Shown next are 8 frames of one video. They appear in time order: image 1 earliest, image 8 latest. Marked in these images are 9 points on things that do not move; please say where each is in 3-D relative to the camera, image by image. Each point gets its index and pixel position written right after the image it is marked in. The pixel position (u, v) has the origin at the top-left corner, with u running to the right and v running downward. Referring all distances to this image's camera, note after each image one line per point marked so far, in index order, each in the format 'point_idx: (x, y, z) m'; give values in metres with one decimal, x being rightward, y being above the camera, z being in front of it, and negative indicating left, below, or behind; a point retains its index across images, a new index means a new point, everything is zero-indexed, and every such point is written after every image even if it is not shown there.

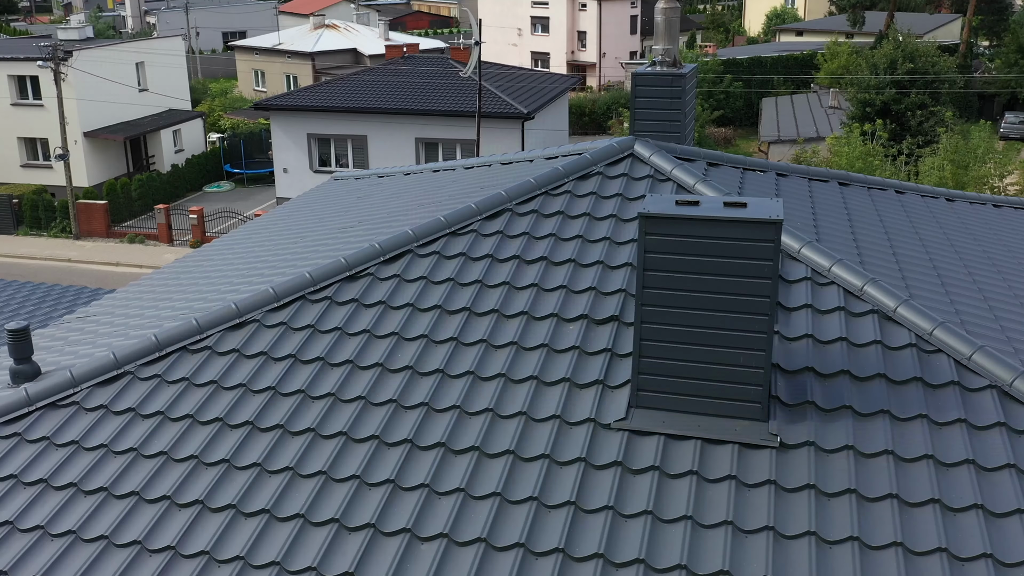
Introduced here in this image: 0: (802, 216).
0: (+2.9, +0.7, +9.6) m
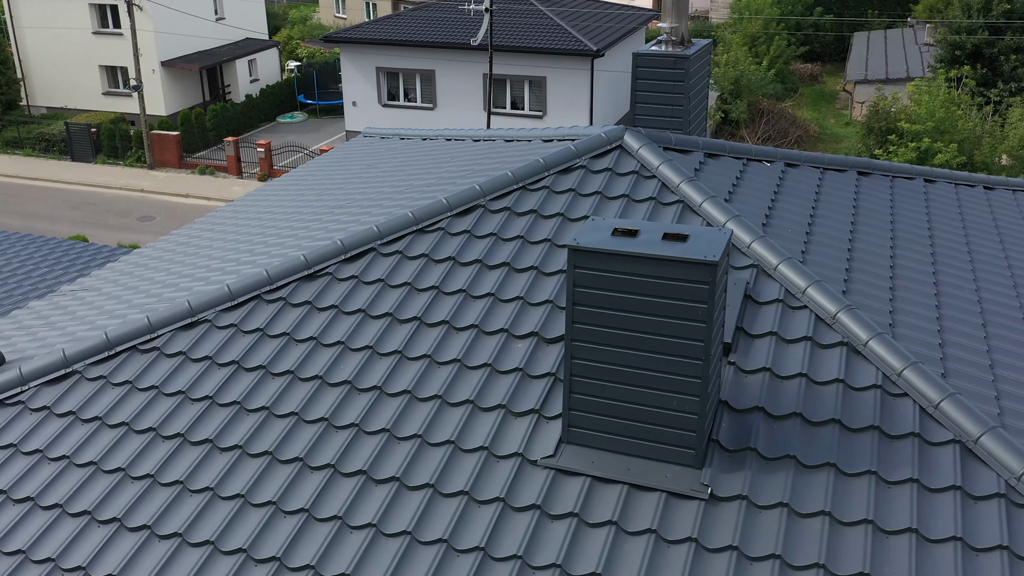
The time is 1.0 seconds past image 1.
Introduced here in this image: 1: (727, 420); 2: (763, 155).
0: (+2.6, +0.6, +8.9) m
1: (+1.5, -0.9, +6.8) m
2: (+2.7, +1.4, +10.3) m
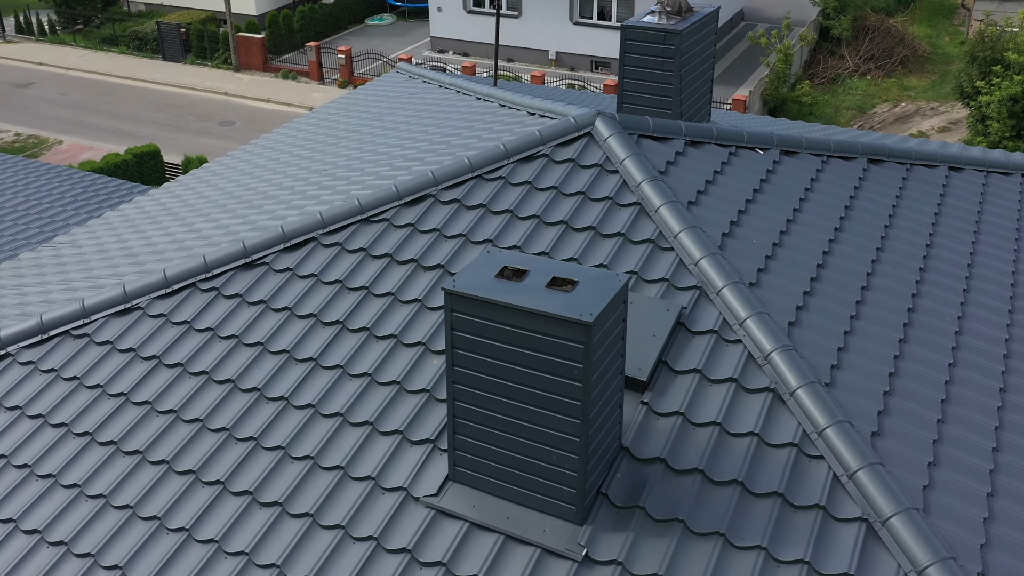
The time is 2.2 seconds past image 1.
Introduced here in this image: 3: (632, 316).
0: (+2.2, +0.5, +8.2) m
1: (+0.7, -1.2, +6.3) m
2: (+2.5, +1.4, +9.4) m
3: (+0.9, -0.2, +7.1) m
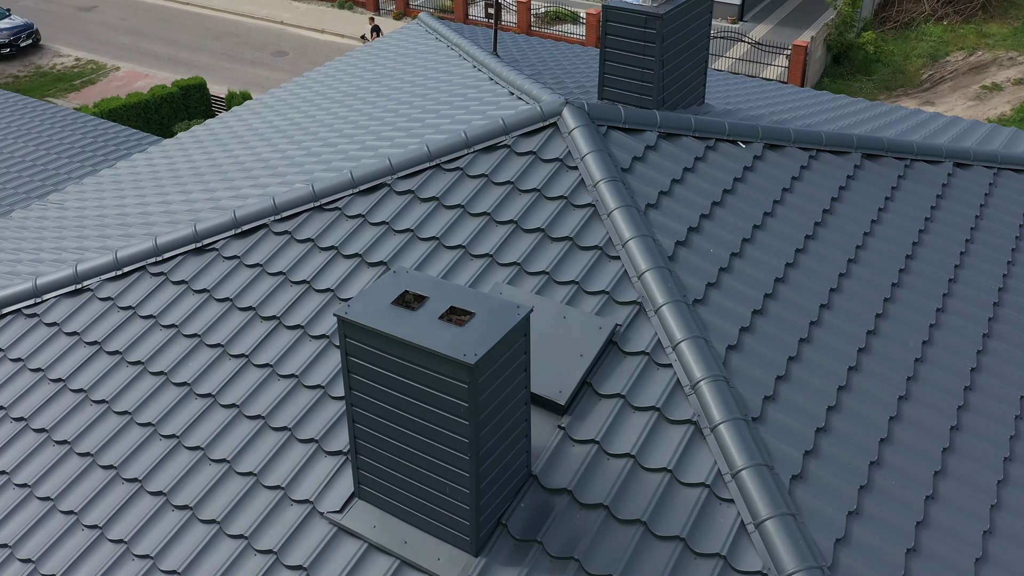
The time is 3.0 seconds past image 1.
0: (+1.7, +0.4, +7.8) m
1: (+0.1, -1.4, +6.2) m
2: (+2.2, +1.4, +8.9) m
3: (+0.4, -0.3, +6.8) m
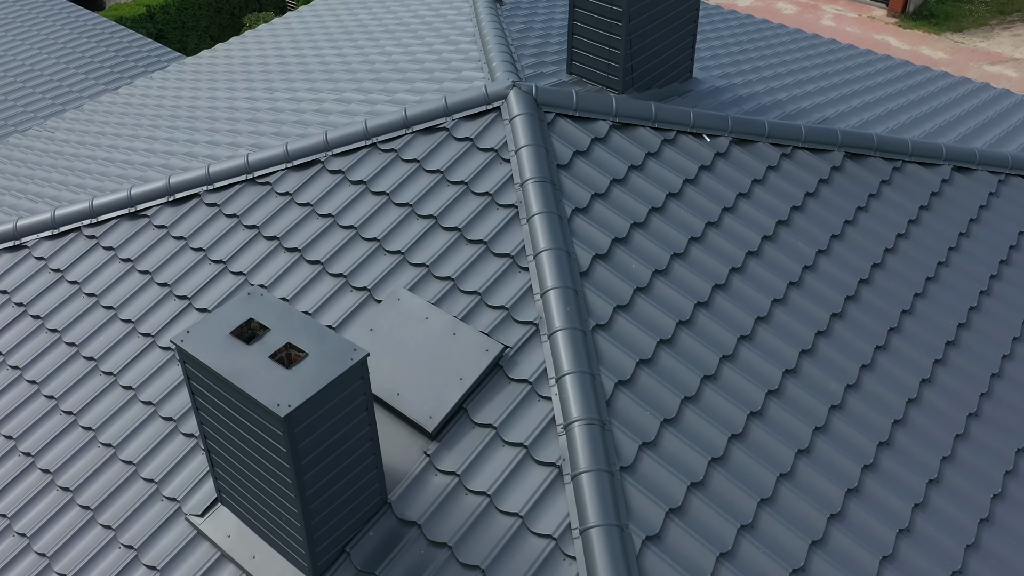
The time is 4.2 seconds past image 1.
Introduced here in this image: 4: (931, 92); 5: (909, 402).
0: (+1.1, +0.3, +7.3) m
1: (-0.8, -1.5, +6.1) m
2: (+1.7, +1.4, +8.3) m
3: (-0.4, -0.4, +6.6) m
4: (+4.7, +2.2, +10.7) m
5: (+2.9, -0.8, +7.0) m
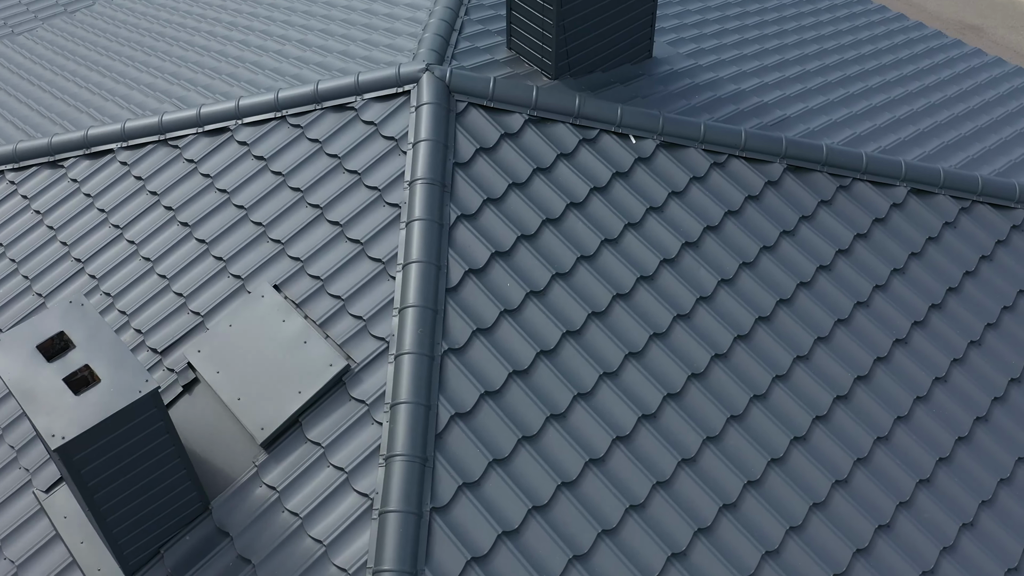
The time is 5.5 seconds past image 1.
0: (+0.2, +0.1, +7.0) m
1: (-2.0, -1.6, +6.2) m
2: (+1.0, +1.3, +7.7) m
3: (-1.5, -0.5, +6.5) m
4: (+4.3, +2.1, +9.7) m
5: (+1.8, -1.2, +6.6) m
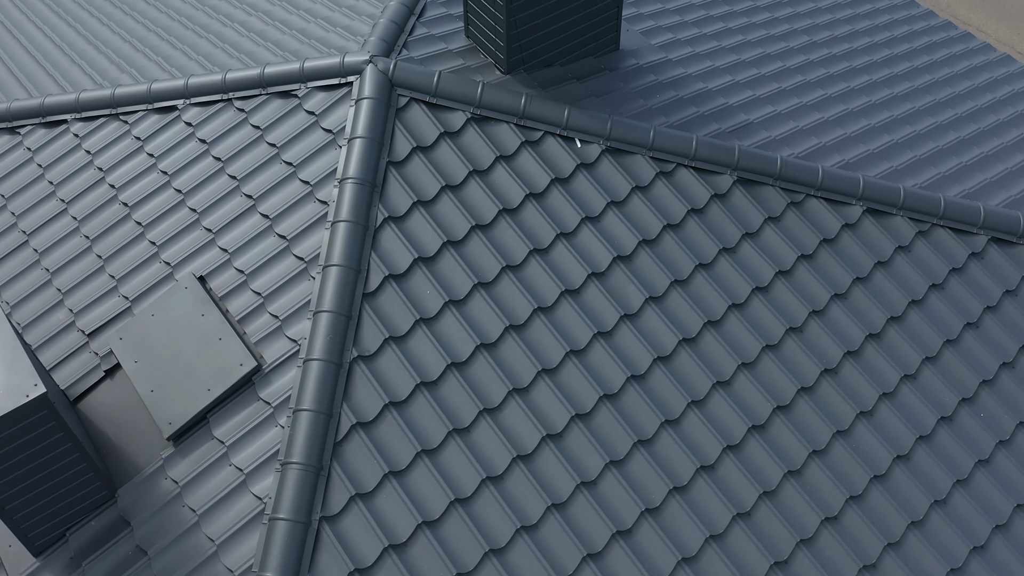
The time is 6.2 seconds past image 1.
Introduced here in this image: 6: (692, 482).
0: (-0.4, +0.1, +6.9) m
1: (-2.7, -1.6, +6.4) m
2: (+0.5, +1.2, +7.5) m
3: (-2.1, -0.5, +6.6) m
4: (+4.0, +2.0, +9.3) m
5: (+1.2, -1.4, +6.6) m
6: (+1.3, -1.3, +6.6) m
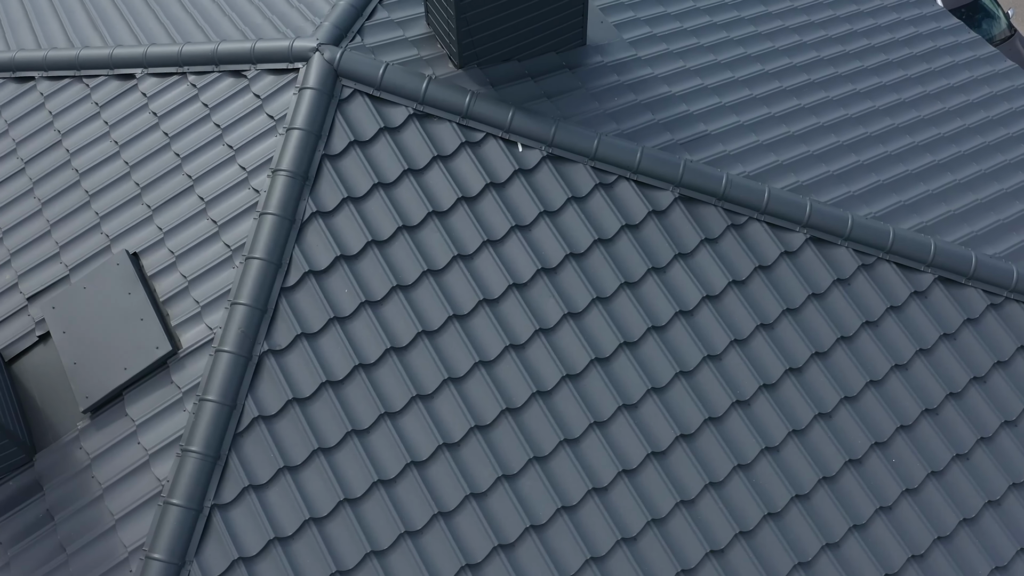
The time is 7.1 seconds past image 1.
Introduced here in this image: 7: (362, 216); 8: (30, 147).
0: (-1.0, +0.1, +7.0) m
1: (-3.5, -1.4, +6.8) m
2: (+0.1, +1.2, +7.5) m
3: (-2.7, -0.3, +6.9) m
4: (+3.7, +1.7, +8.9) m
5: (+0.4, -1.5, +6.7) m
6: (+0.5, -1.5, +6.7) m
7: (-1.1, +0.5, +7.2) m
8: (-4.1, +1.2, +8.1) m
